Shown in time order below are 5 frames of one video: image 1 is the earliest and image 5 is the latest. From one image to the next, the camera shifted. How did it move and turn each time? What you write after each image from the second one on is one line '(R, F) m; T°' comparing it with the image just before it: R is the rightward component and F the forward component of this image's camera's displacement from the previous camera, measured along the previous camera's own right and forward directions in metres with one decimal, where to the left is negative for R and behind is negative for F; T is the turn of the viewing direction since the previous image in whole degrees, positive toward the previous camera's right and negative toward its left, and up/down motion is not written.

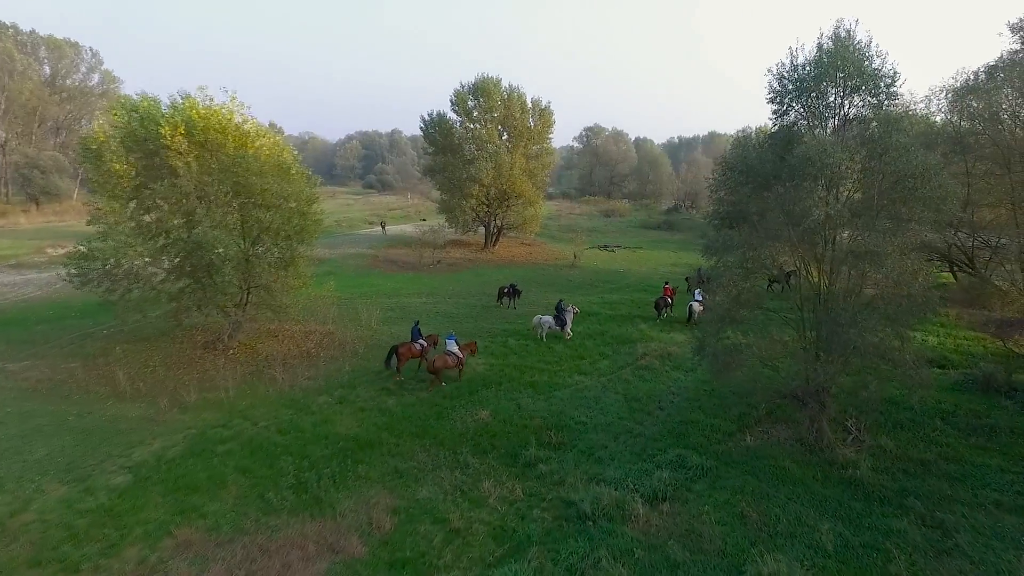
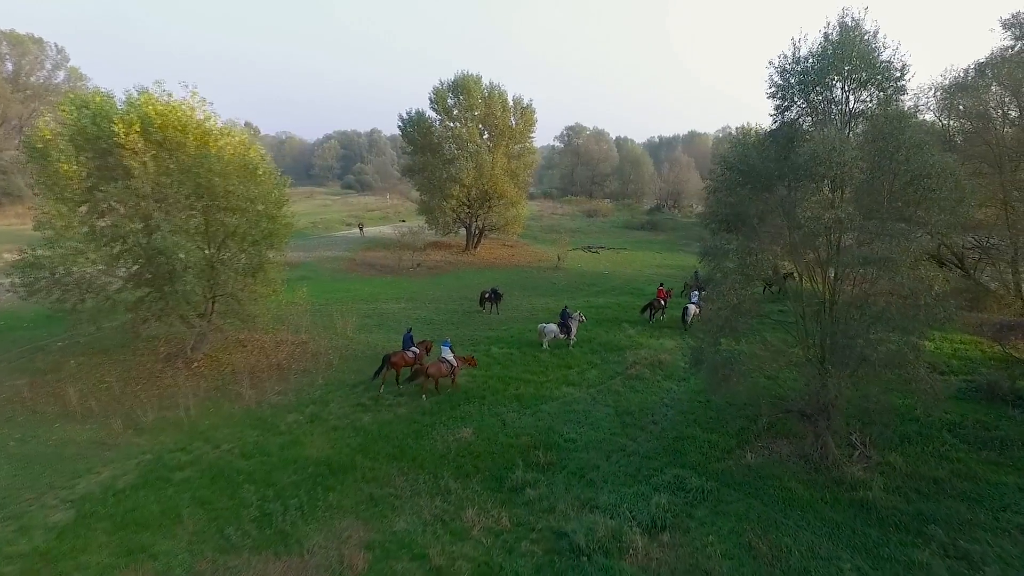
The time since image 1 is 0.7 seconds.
(0.0, +0.9) m; +2°
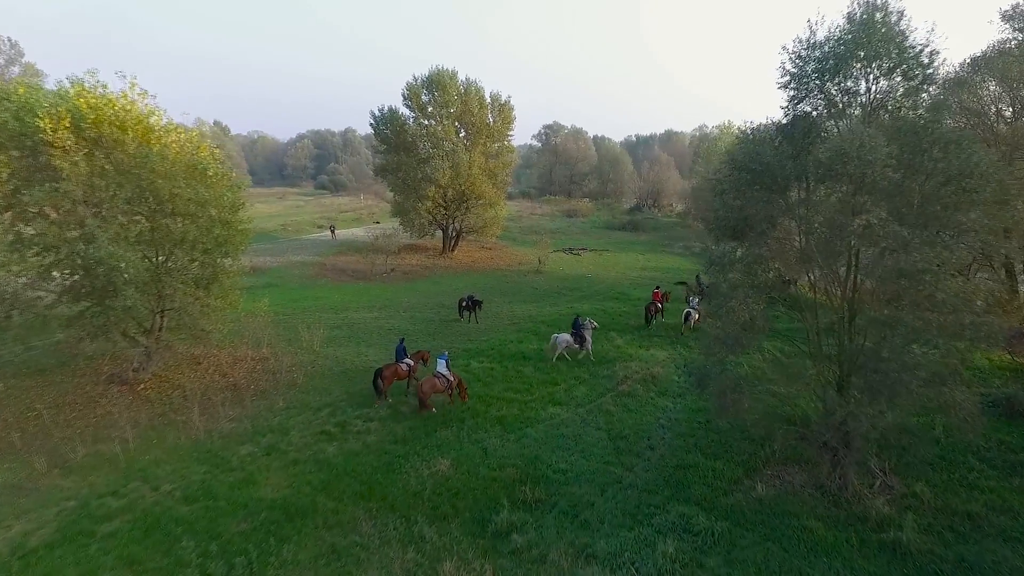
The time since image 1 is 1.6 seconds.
(-0.1, +1.4) m; +2°
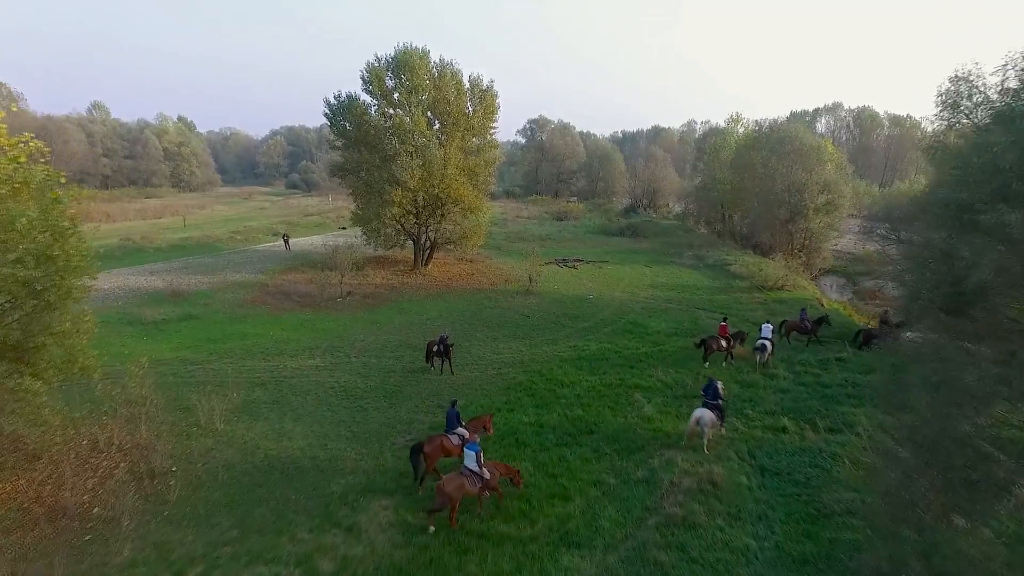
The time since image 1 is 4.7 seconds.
(-0.1, +5.7) m; +2°
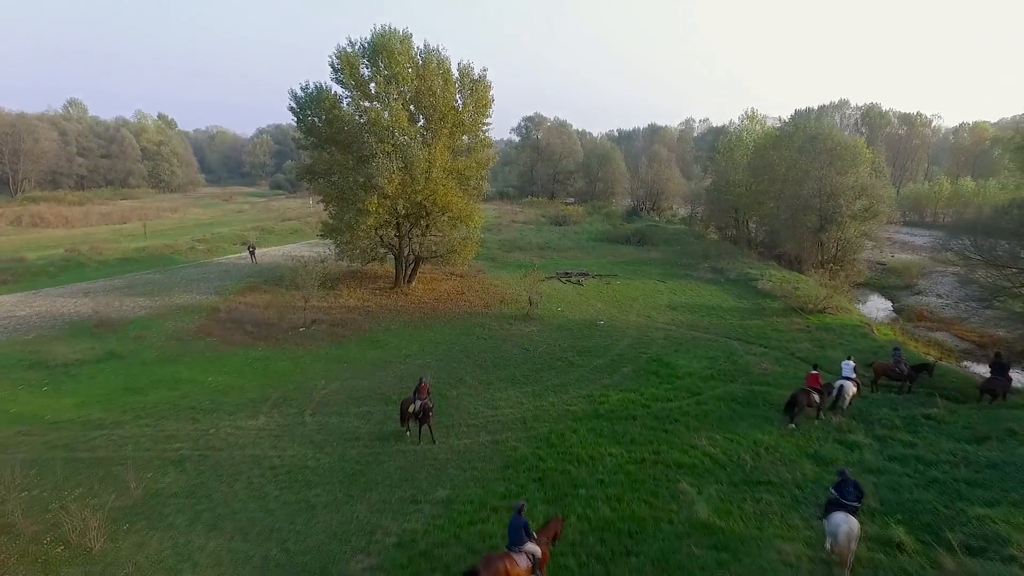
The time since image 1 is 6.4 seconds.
(-0.1, +4.0) m; +1°
